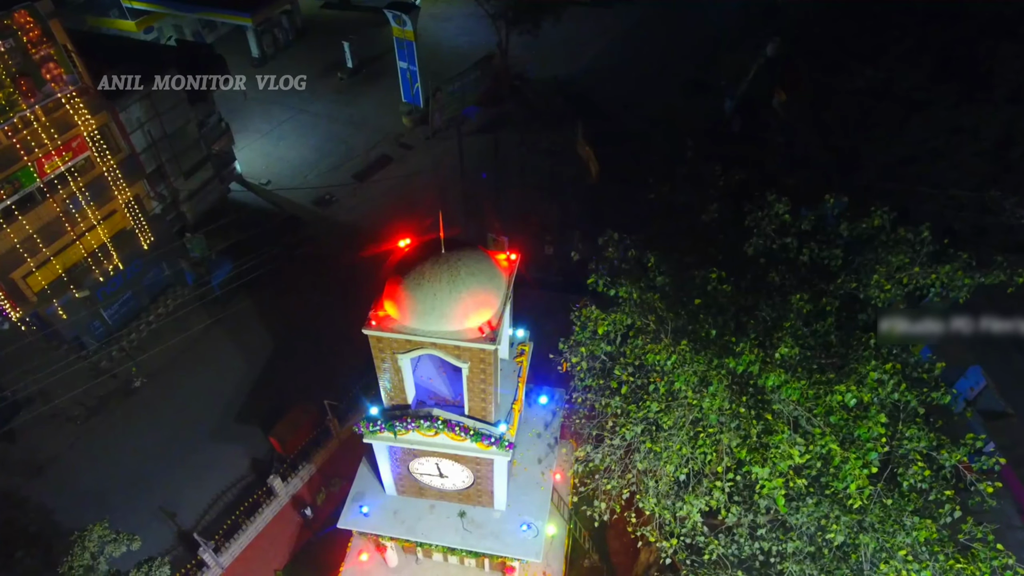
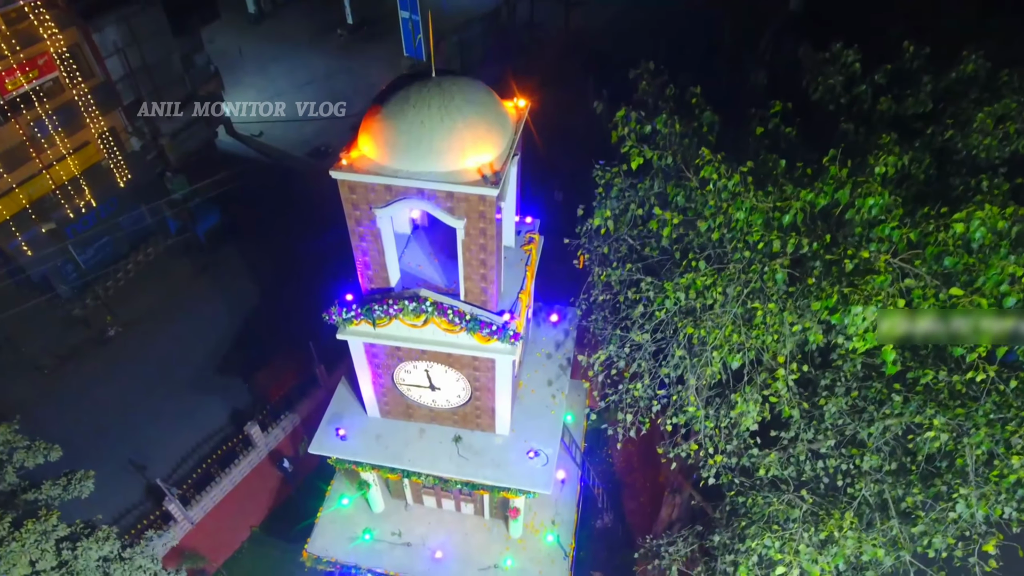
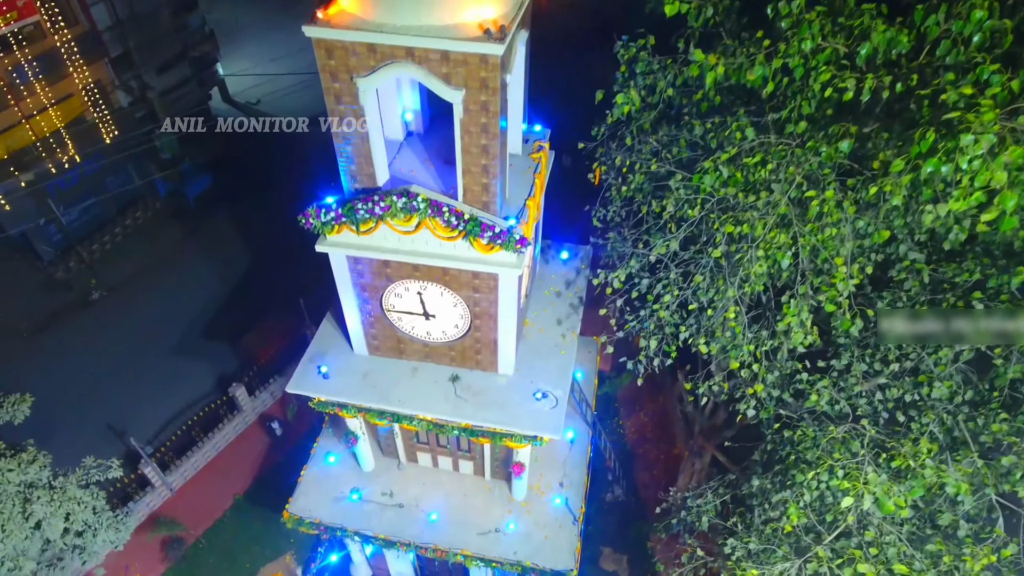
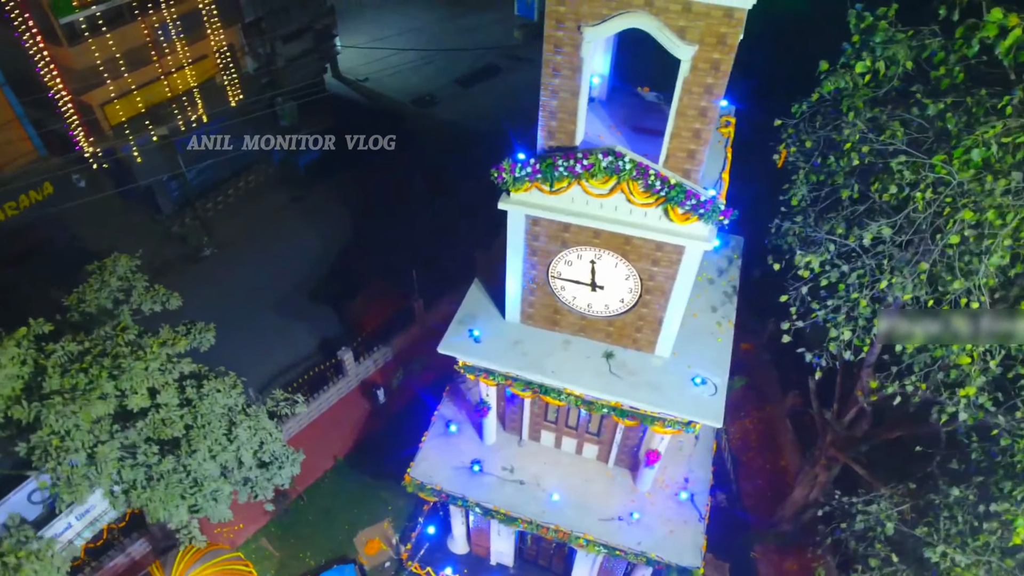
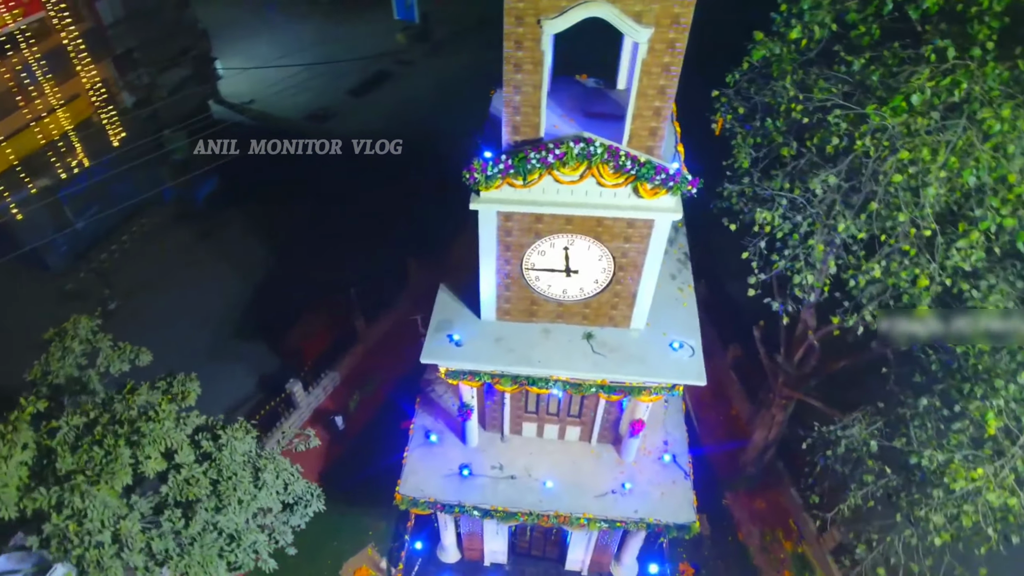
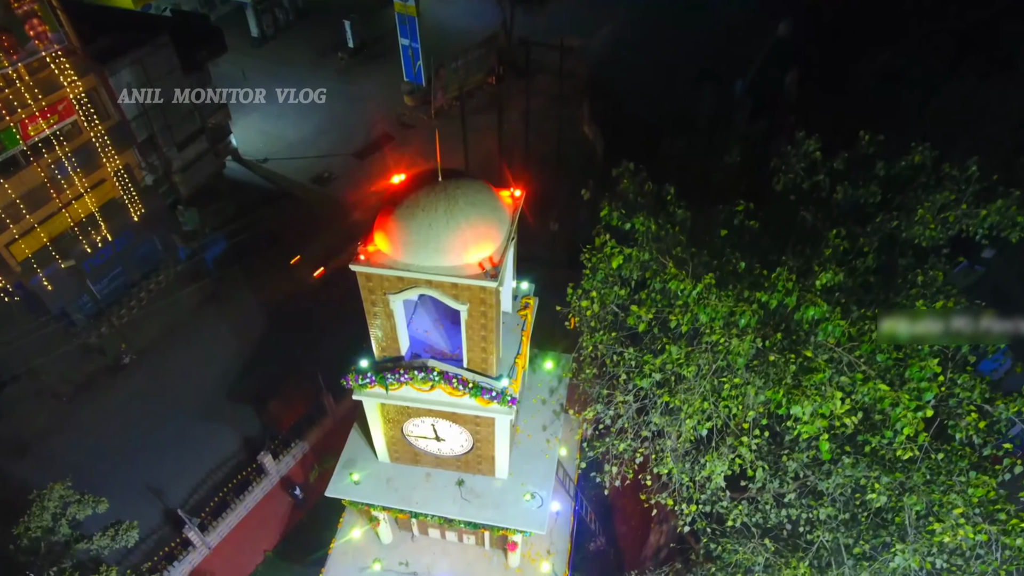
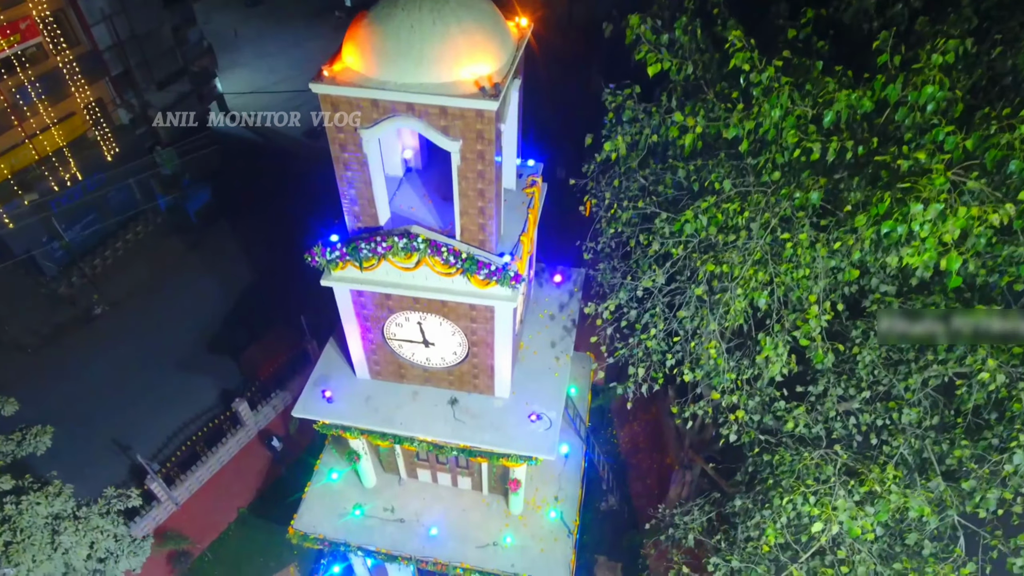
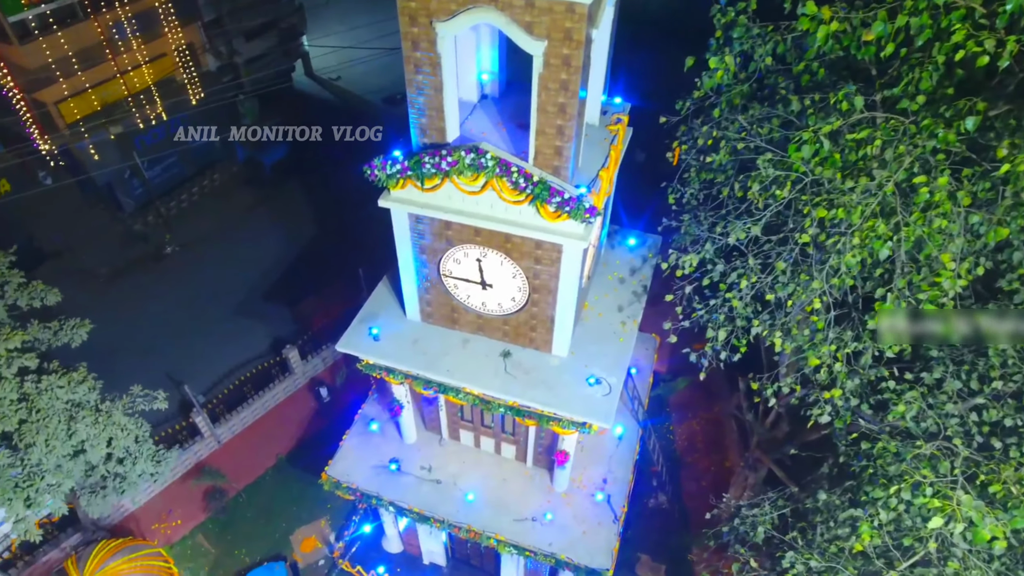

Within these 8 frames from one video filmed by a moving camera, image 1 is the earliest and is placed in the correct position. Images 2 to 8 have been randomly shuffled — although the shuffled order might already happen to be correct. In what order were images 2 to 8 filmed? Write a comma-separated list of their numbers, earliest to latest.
6, 2, 7, 3, 8, 4, 5
